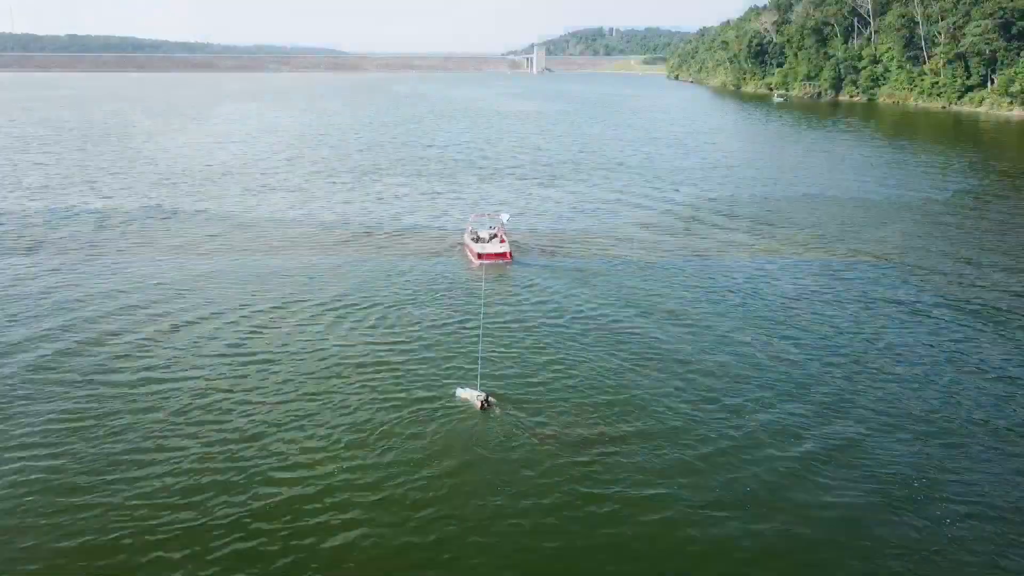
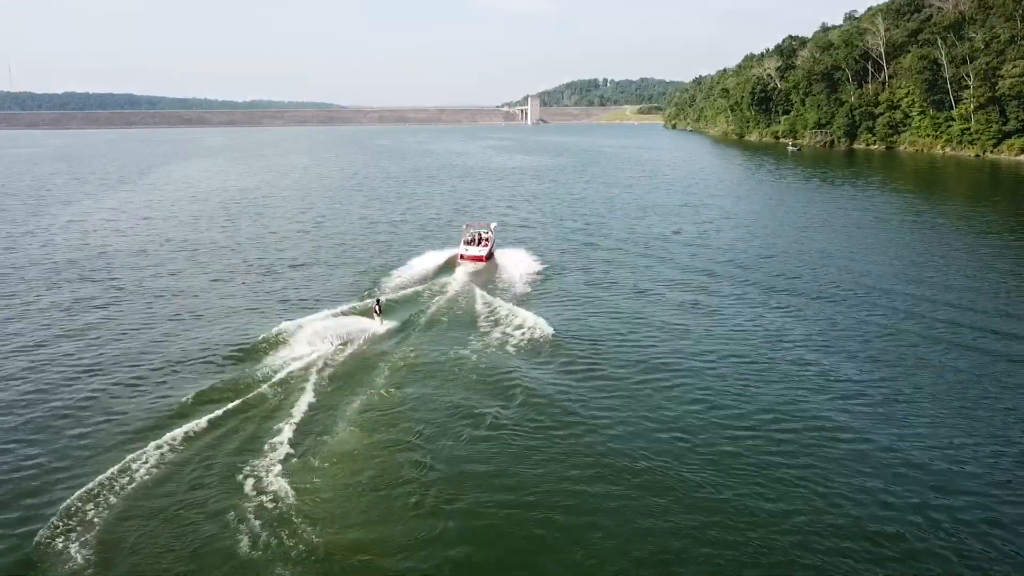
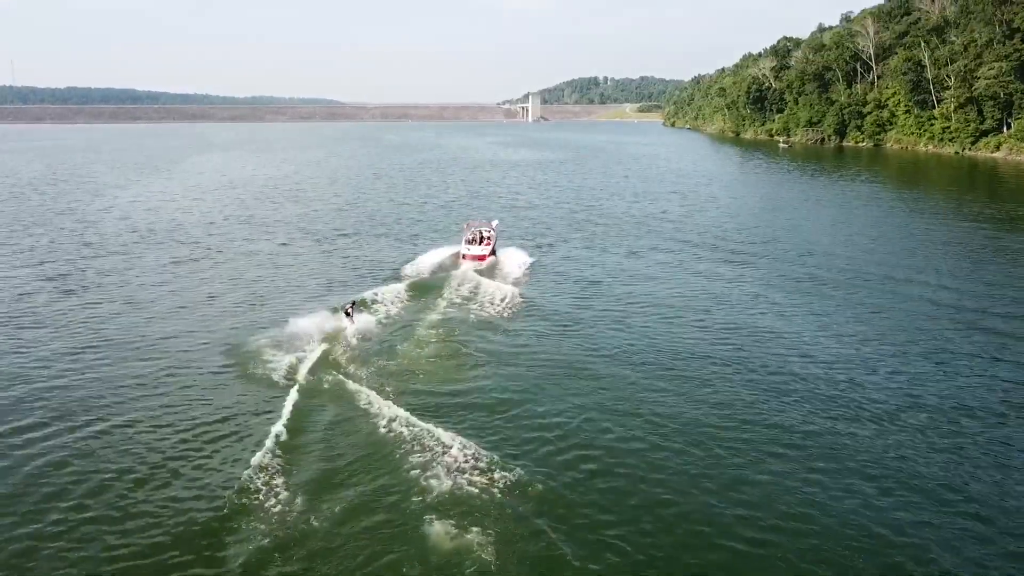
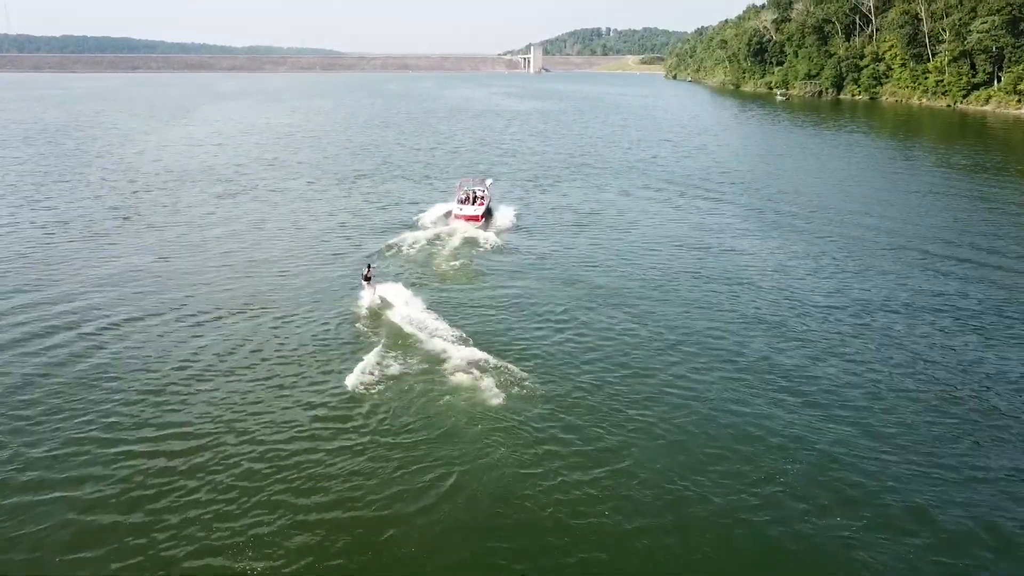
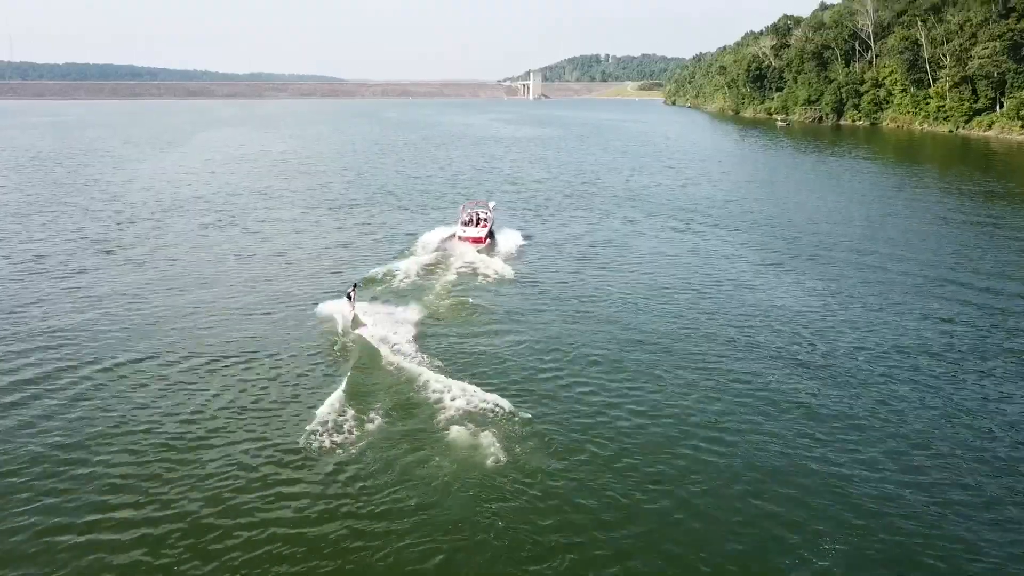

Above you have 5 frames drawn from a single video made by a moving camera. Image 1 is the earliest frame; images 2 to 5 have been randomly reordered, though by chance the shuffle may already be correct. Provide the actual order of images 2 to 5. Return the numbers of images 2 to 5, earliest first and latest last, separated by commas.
4, 5, 3, 2
